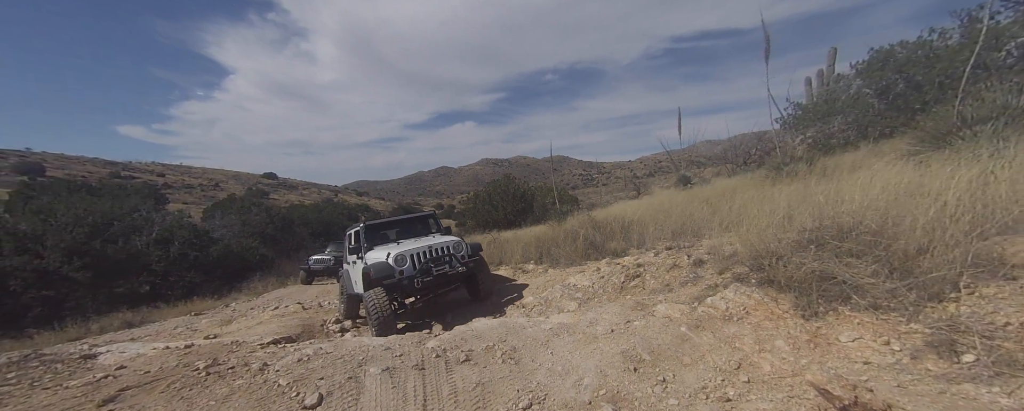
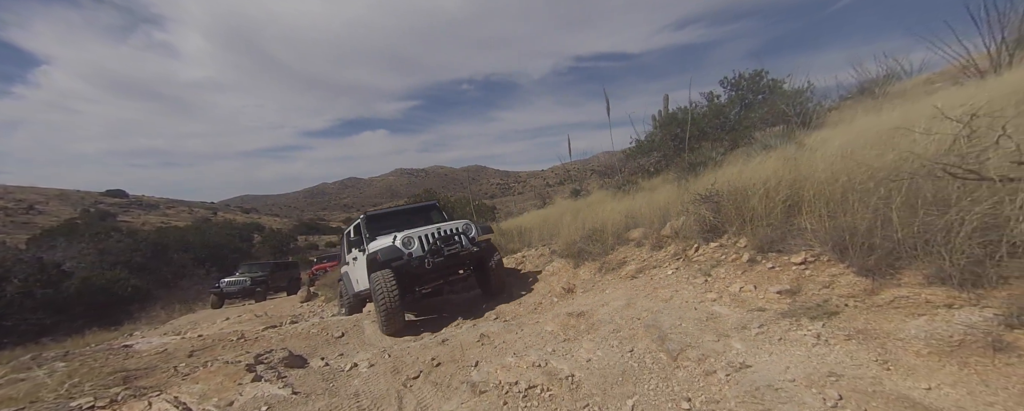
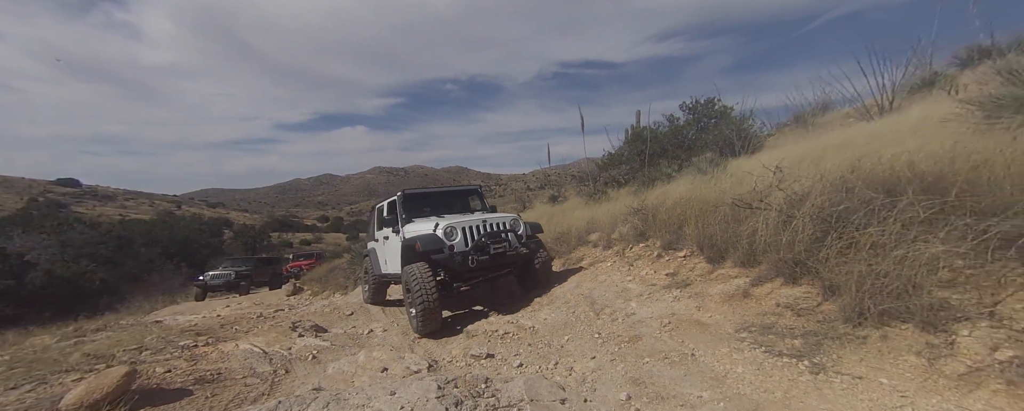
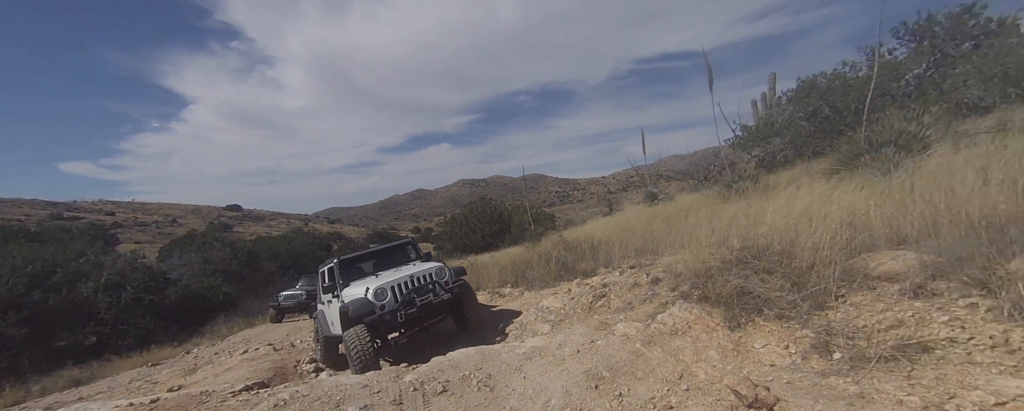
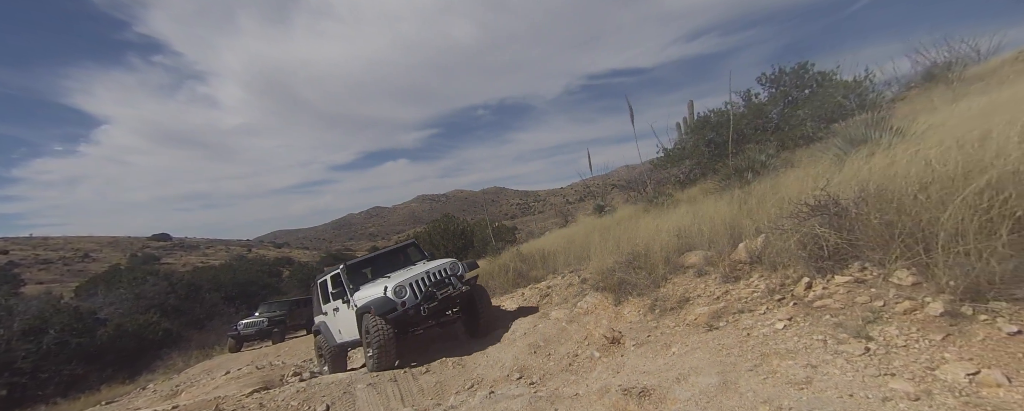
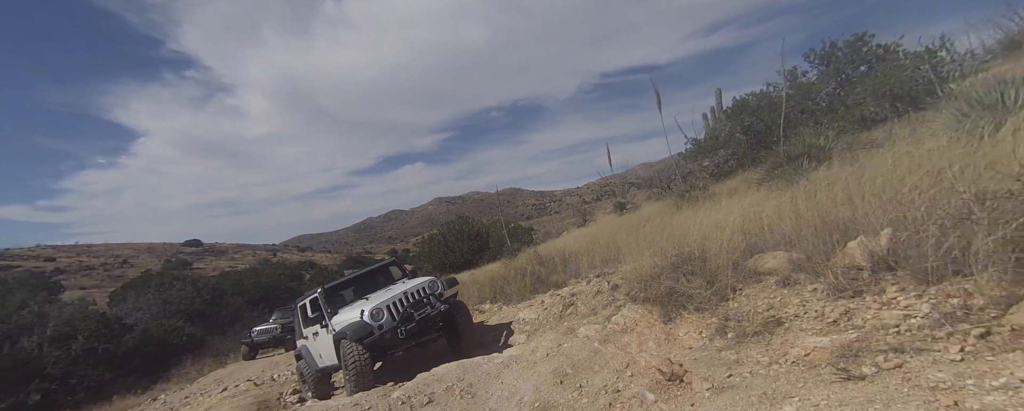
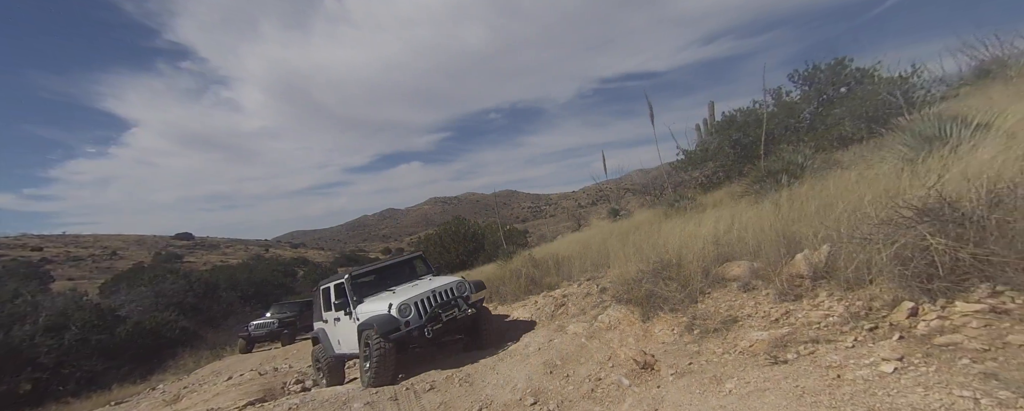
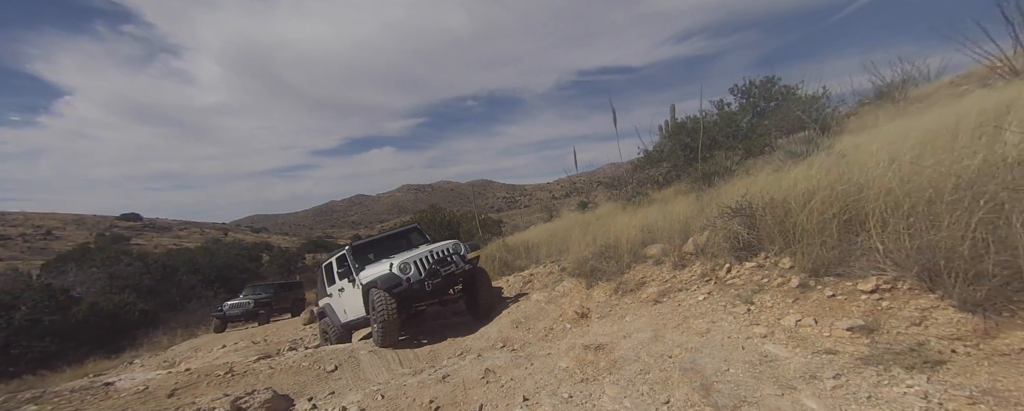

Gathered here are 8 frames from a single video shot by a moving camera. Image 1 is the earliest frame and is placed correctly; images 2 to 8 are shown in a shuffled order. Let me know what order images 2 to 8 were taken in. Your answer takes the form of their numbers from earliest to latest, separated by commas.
4, 6, 7, 5, 8, 2, 3
